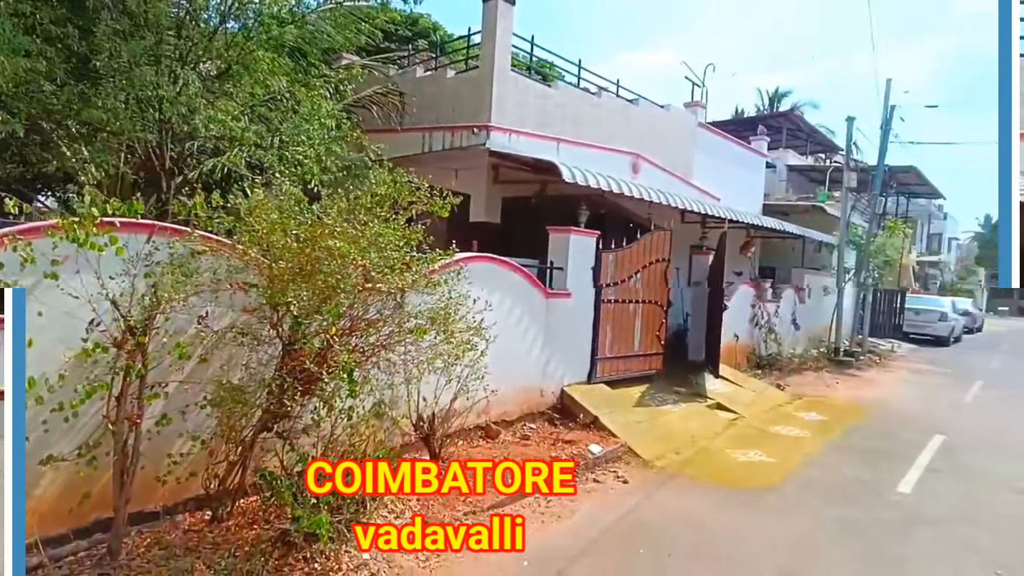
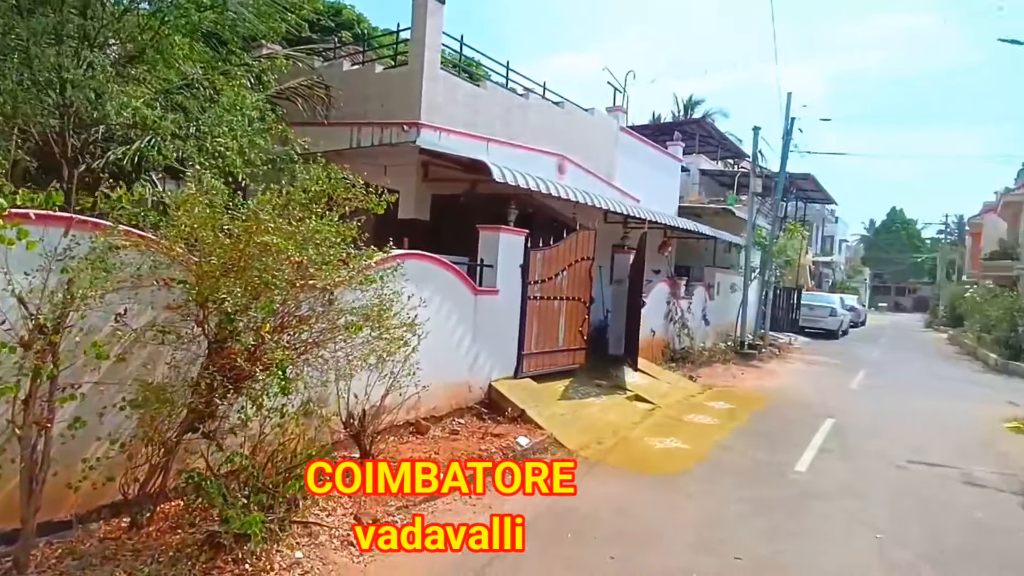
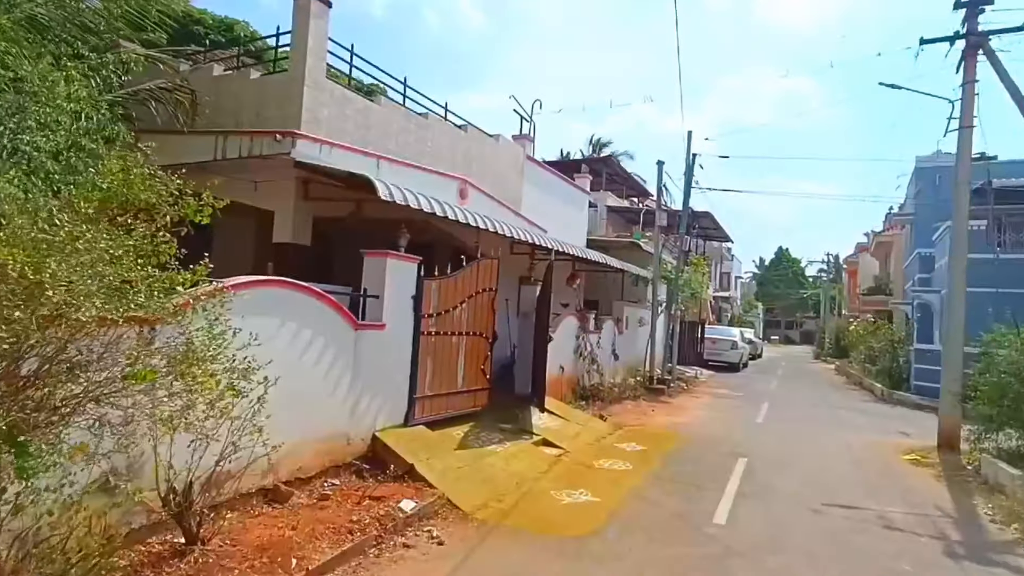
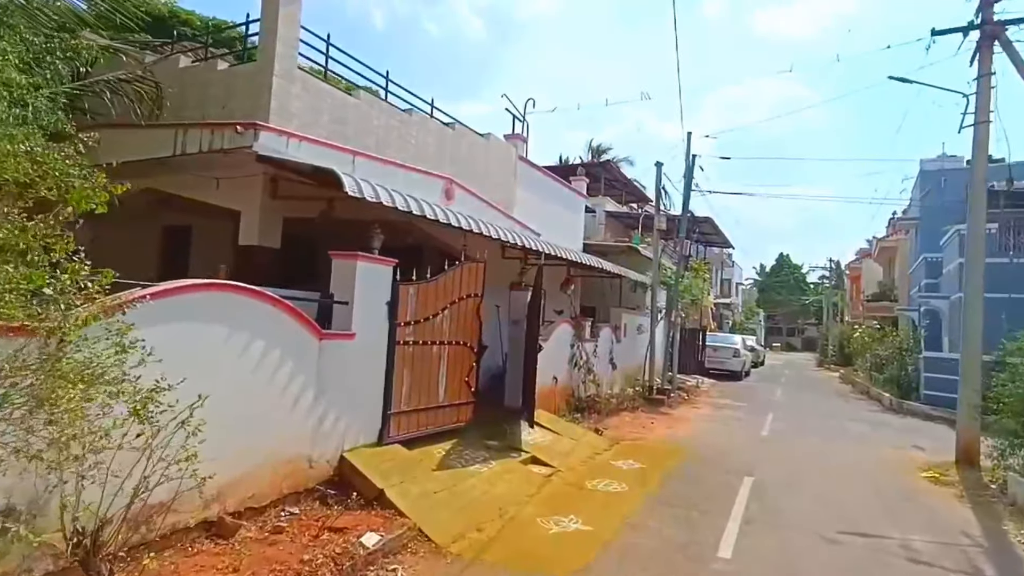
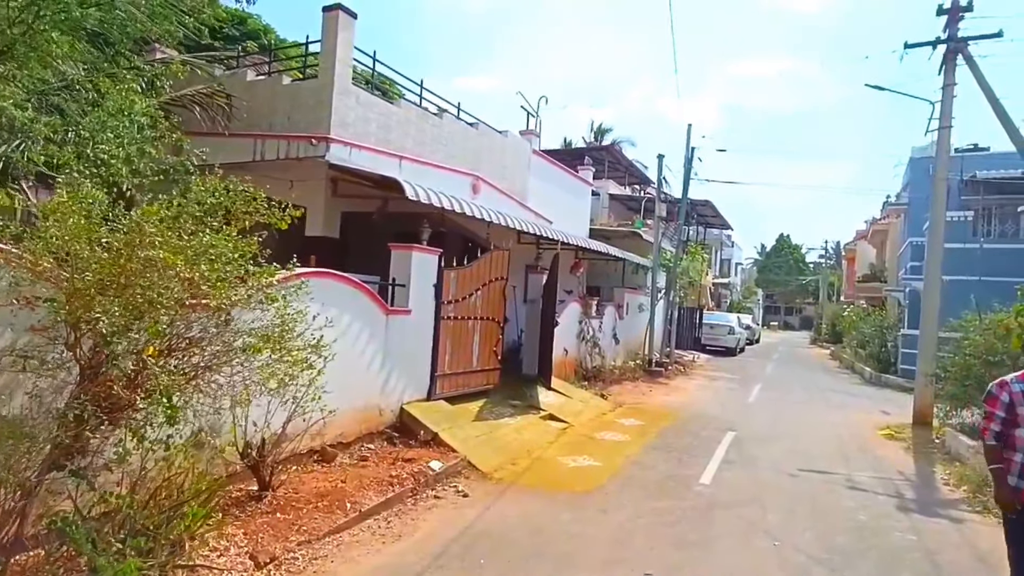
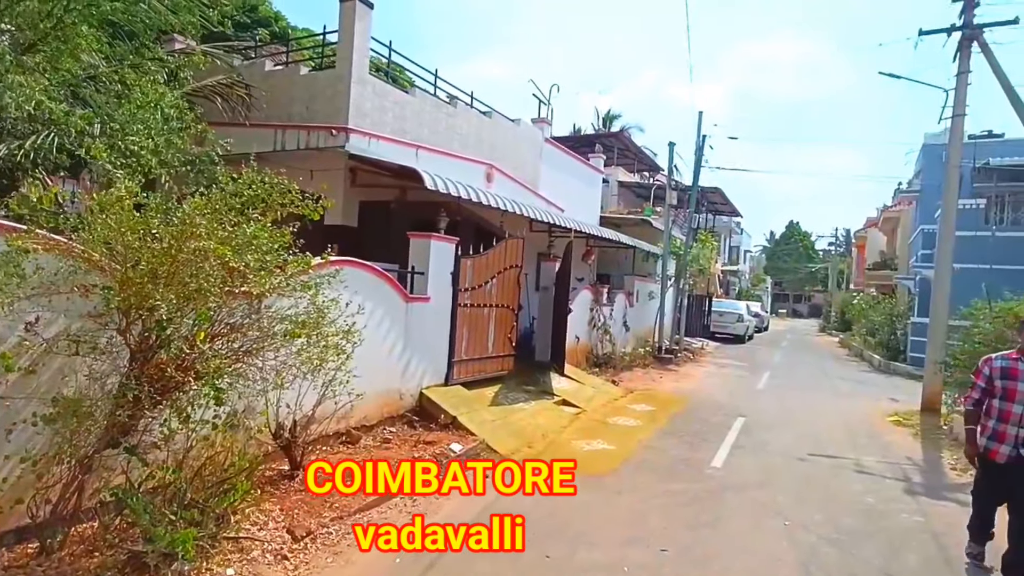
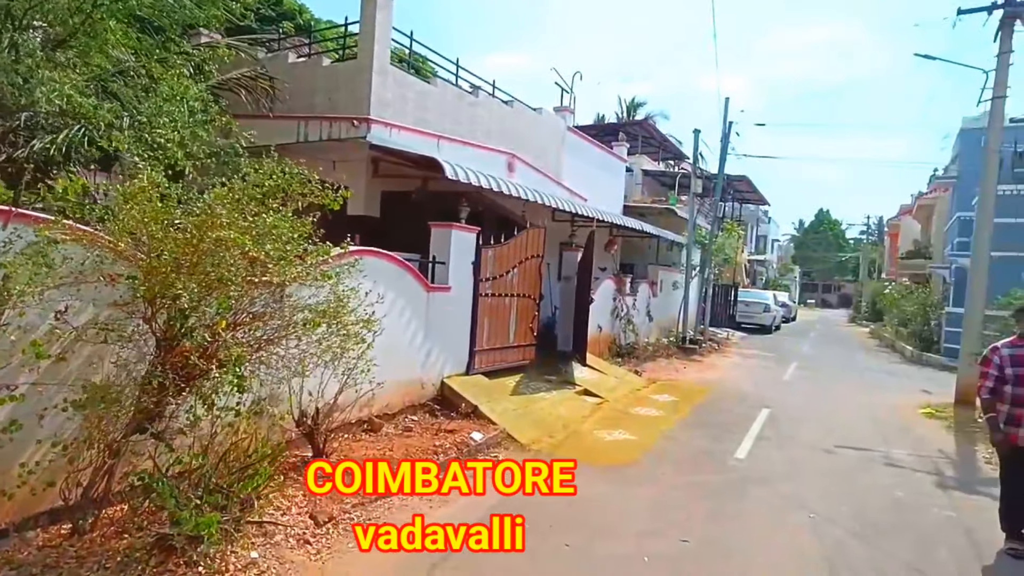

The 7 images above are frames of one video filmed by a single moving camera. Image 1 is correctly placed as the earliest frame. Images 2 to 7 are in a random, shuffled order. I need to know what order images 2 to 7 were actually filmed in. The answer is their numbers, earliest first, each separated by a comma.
2, 7, 6, 5, 3, 4
